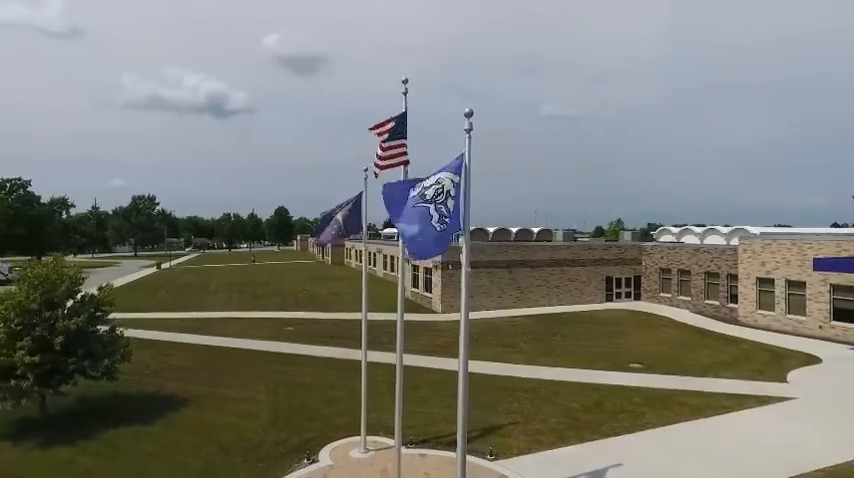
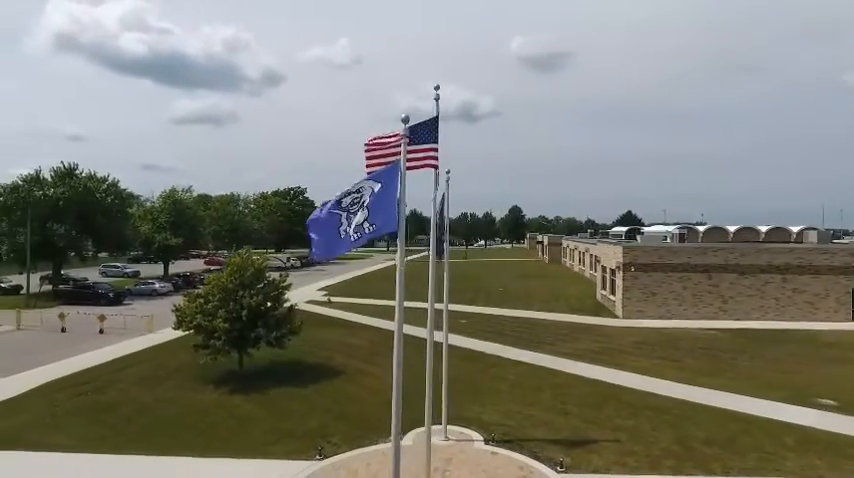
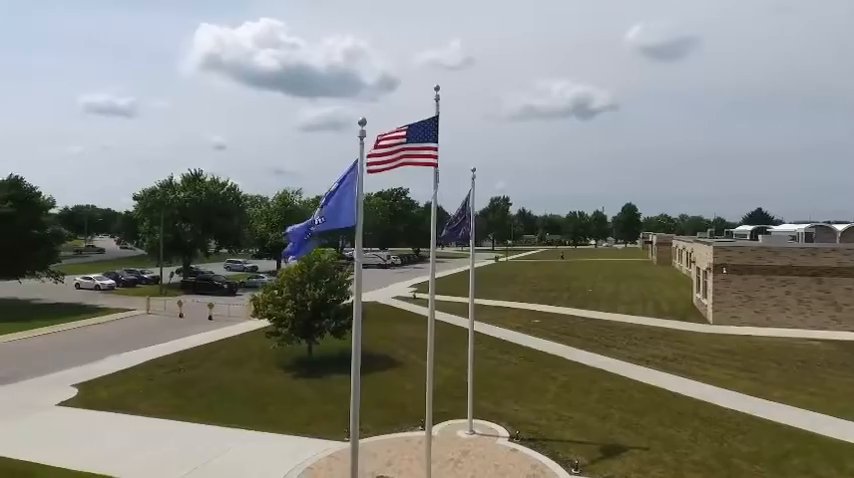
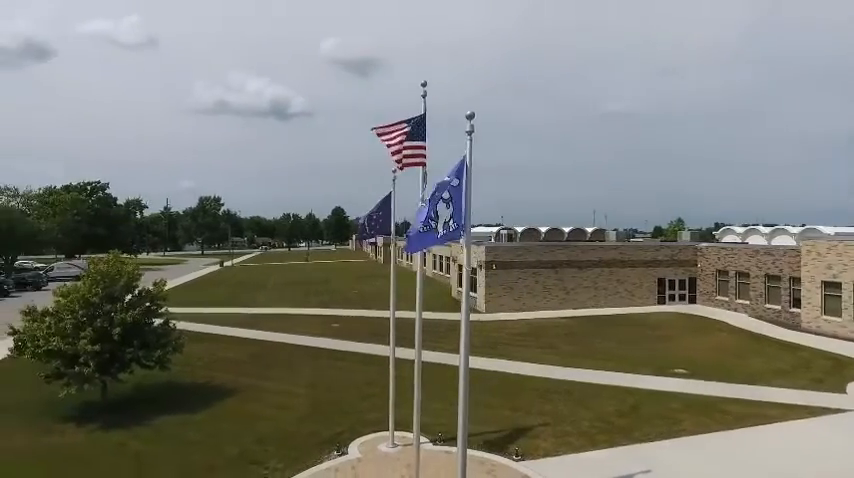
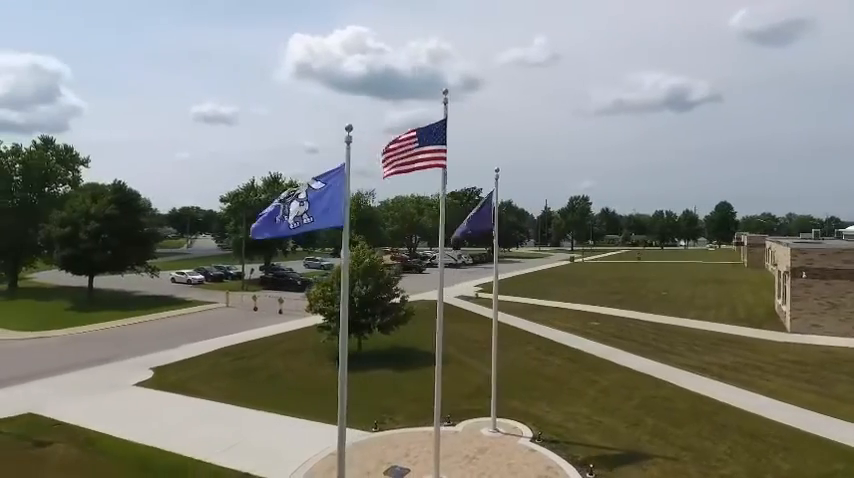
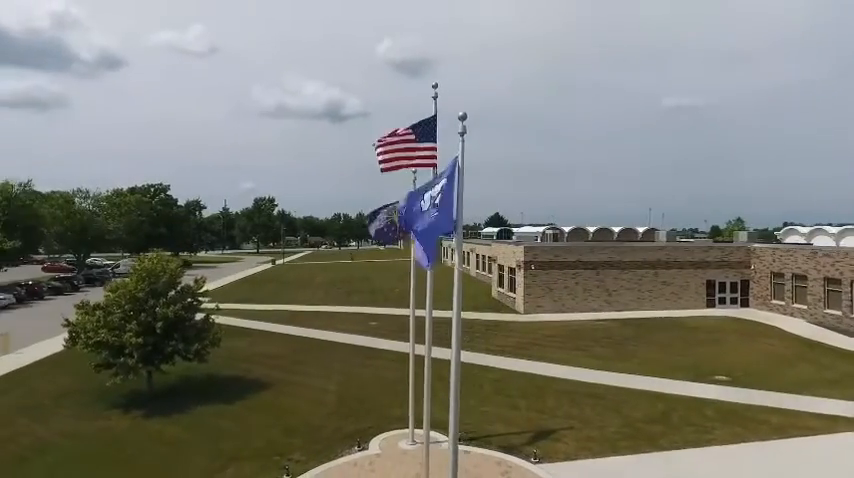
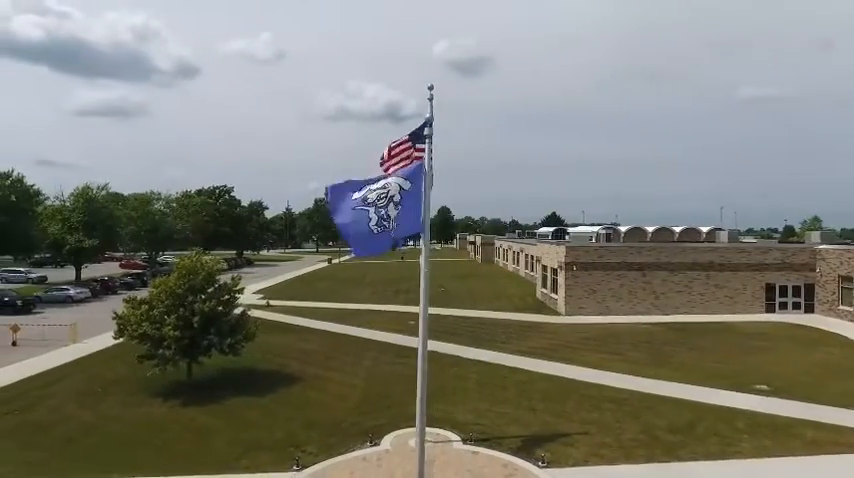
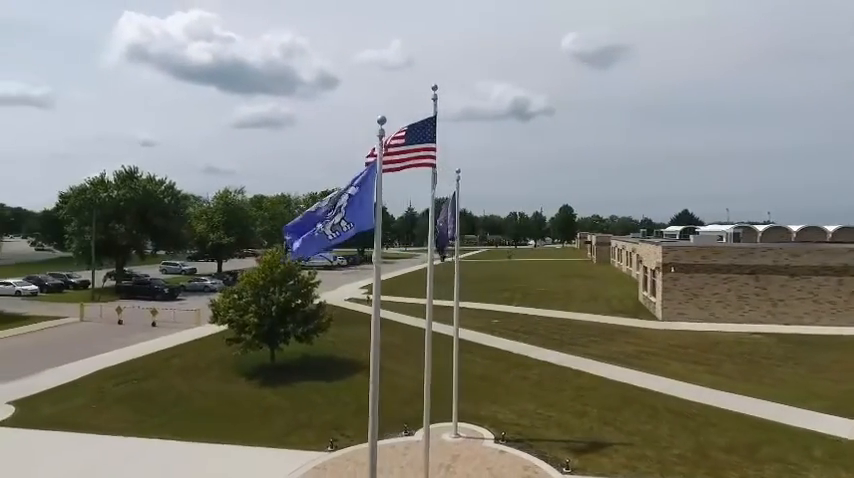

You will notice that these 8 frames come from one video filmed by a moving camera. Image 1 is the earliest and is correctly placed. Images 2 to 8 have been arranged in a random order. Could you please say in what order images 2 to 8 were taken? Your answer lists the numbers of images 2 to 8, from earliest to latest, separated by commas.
4, 6, 7, 2, 8, 3, 5
